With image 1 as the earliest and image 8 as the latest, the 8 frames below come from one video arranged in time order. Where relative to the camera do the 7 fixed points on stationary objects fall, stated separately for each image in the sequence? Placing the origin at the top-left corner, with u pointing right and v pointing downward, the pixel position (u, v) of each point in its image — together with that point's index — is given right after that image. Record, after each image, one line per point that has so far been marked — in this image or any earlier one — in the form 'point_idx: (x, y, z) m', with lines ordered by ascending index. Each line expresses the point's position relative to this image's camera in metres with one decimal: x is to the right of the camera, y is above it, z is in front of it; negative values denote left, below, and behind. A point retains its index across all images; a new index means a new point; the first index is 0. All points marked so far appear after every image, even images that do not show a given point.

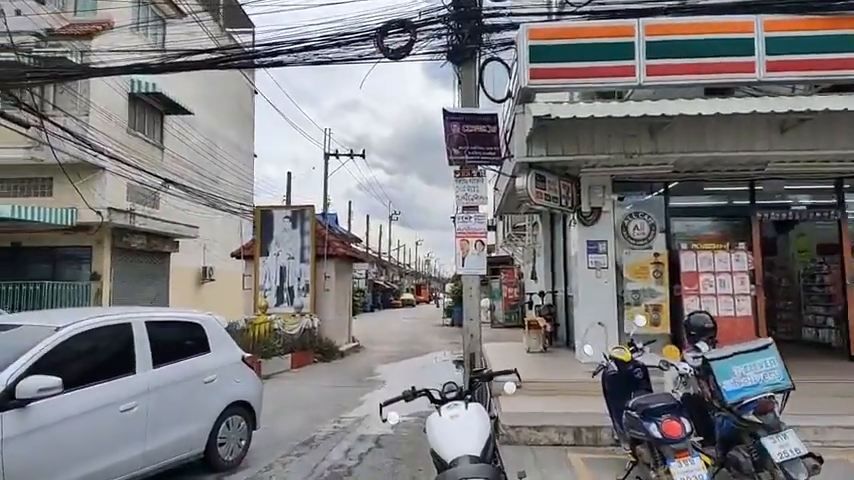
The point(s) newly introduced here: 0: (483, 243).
0: (+0.8, -0.1, +8.5) m
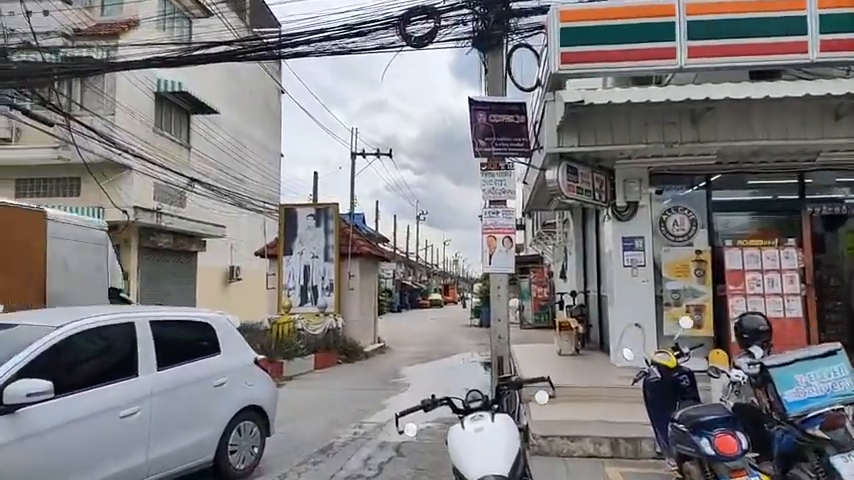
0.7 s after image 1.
0: (+1.1, 0.0, +8.0) m
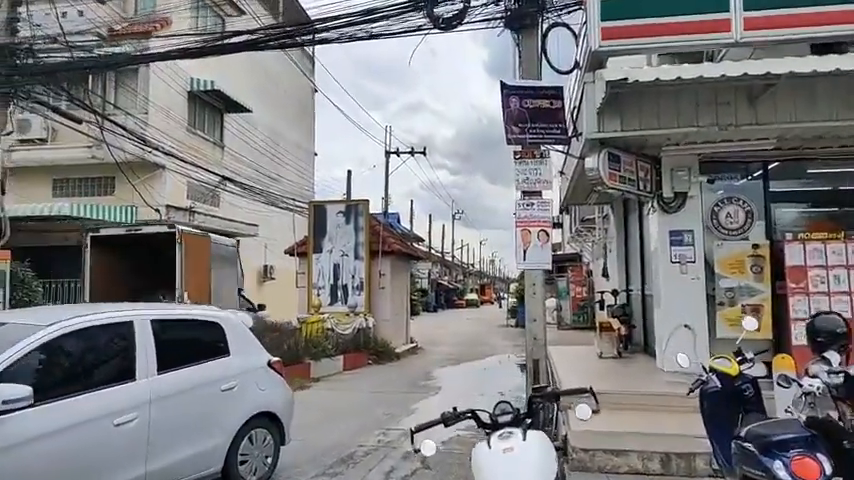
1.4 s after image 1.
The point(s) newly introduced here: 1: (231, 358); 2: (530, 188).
0: (+1.5, +0.1, +7.4) m
1: (-1.7, -1.0, +5.1) m
2: (+1.3, +0.7, +7.5) m
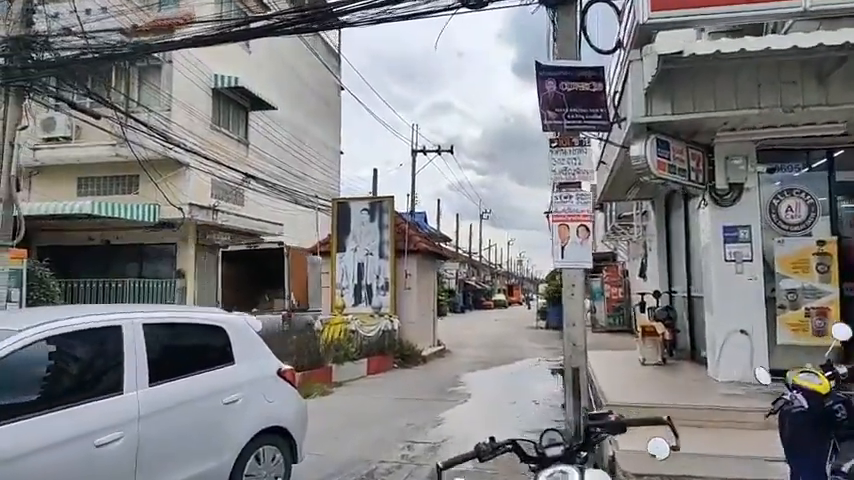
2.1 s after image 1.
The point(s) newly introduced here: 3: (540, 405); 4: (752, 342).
0: (+1.8, +0.1, +6.7) m
1: (-1.5, -1.0, +4.6) m
2: (+1.6, +0.7, +6.9) m
3: (+1.7, -2.5, +9.1) m
4: (+4.0, -1.3, +7.4) m
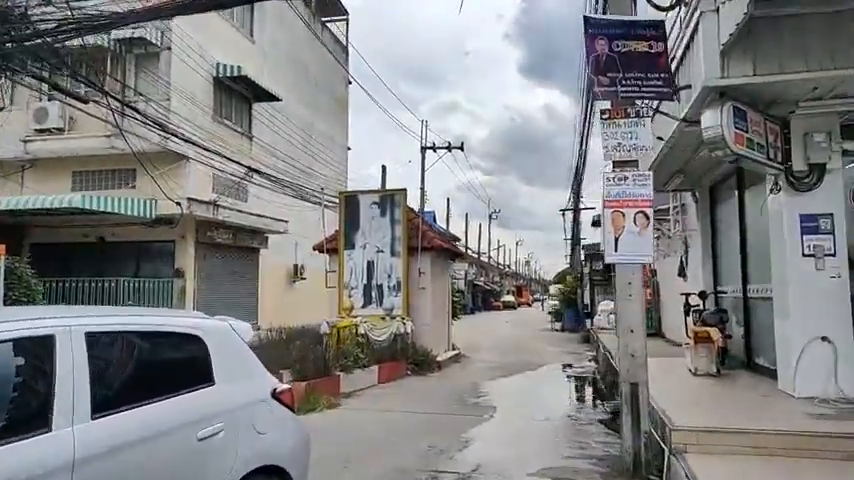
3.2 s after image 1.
0: (+2.1, +0.2, +5.6) m
1: (-1.2, -0.9, +3.5) m
2: (+1.9, +0.8, +5.8) m
3: (+2.0, -2.4, +8.0) m
4: (+4.3, -1.2, +6.2) m
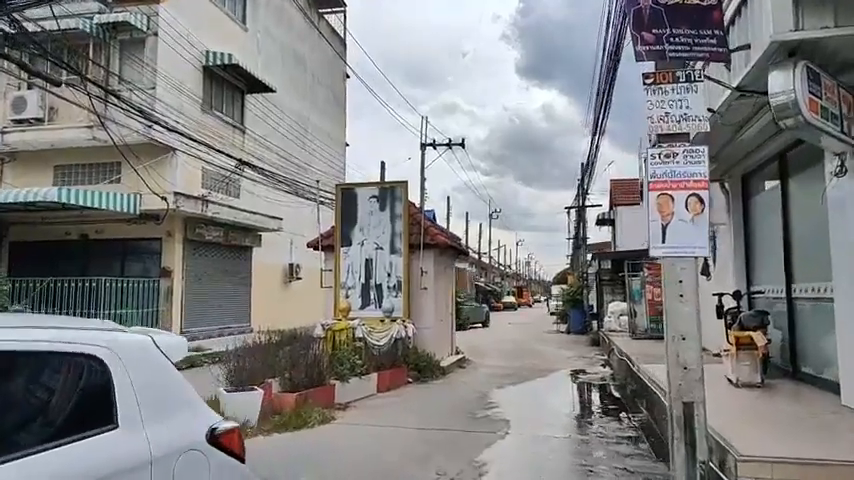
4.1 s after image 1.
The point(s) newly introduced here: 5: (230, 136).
0: (+2.1, +0.3, +4.7) m
1: (-1.1, -0.8, +2.5) m
2: (+2.0, +0.9, +4.8) m
3: (+2.1, -2.3, +7.0) m
4: (+4.3, -1.1, +5.3) m
5: (-6.1, +3.2, +18.4) m
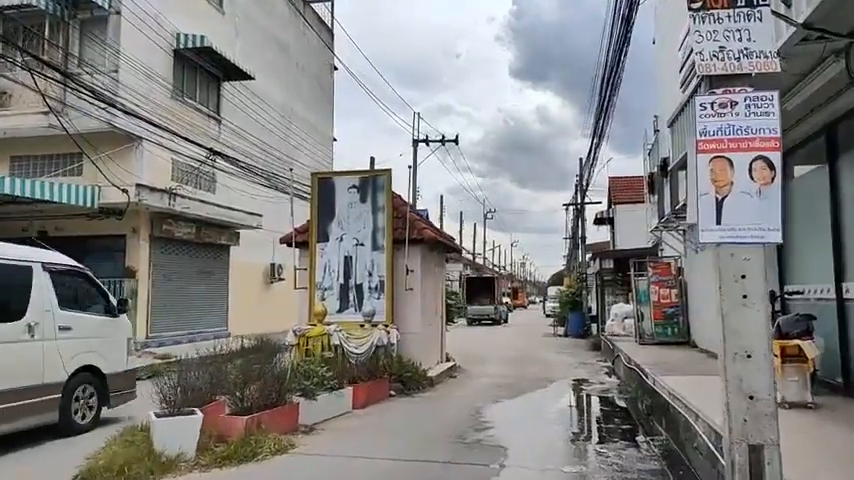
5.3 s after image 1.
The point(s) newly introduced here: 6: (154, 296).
0: (+2.0, +0.4, +3.4) m
1: (-1.3, -0.7, +1.2) m
2: (+1.8, +1.0, +3.5) m
3: (+1.9, -2.2, +5.7) m
4: (+4.1, -1.0, +4.0) m
5: (-6.4, +3.3, +17.1) m
6: (-6.9, -1.4, +15.1) m
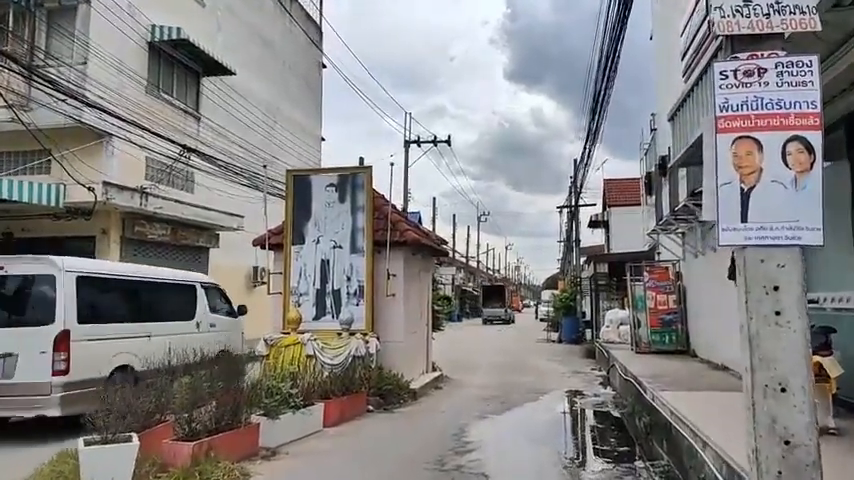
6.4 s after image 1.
0: (+1.7, +0.4, +2.7) m
1: (-1.5, -0.6, +0.5) m
2: (+1.5, +1.0, +2.9) m
3: (+1.6, -2.3, +5.0) m
4: (+3.9, -1.0, +3.3) m
5: (-6.8, +3.2, +16.3) m
6: (-7.2, -1.5, +14.3) m
